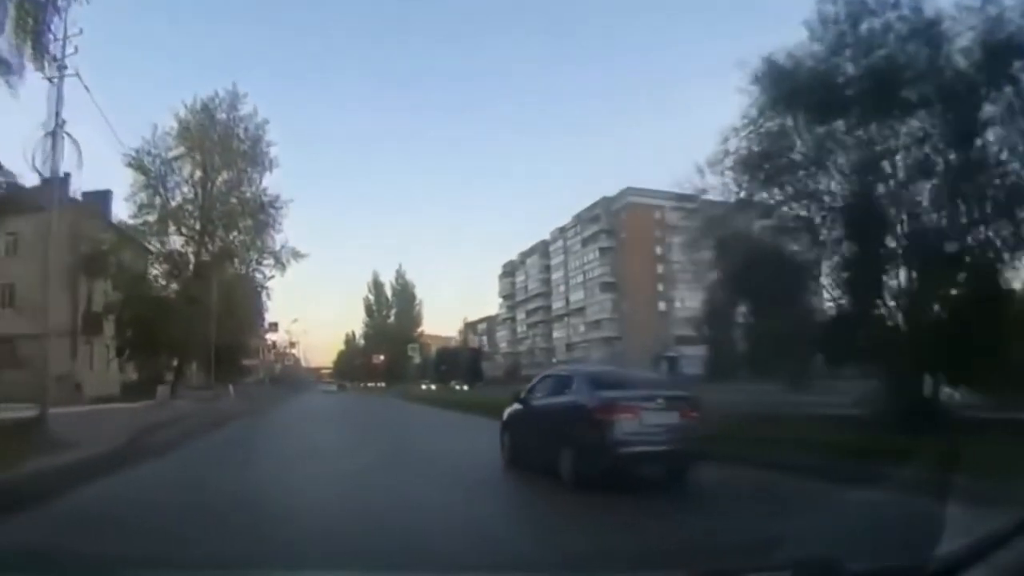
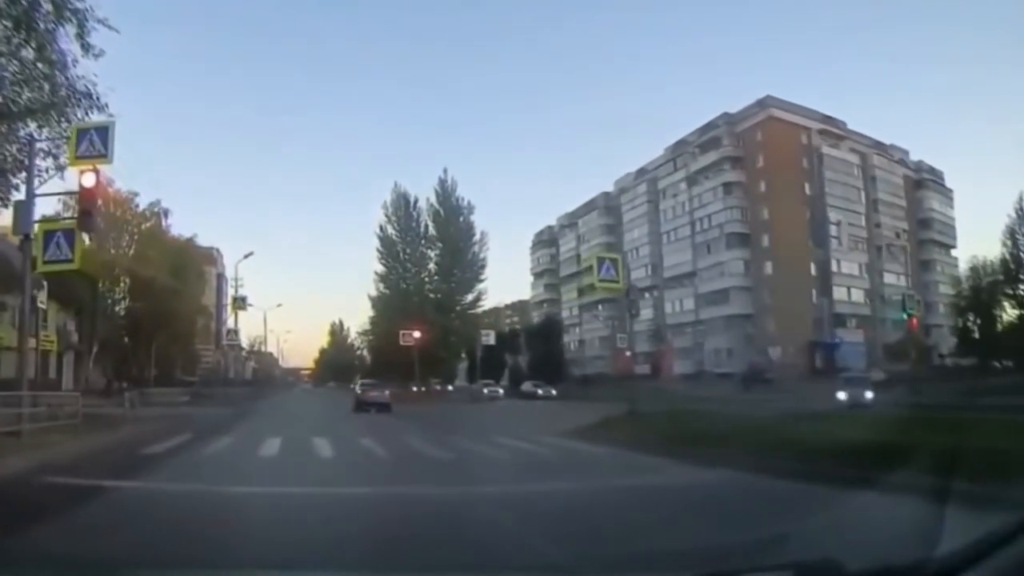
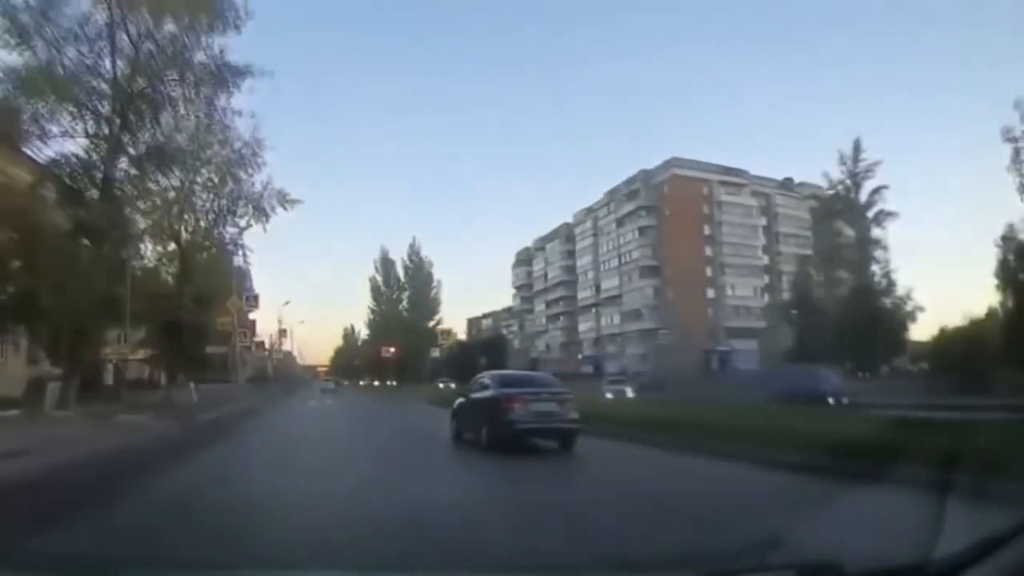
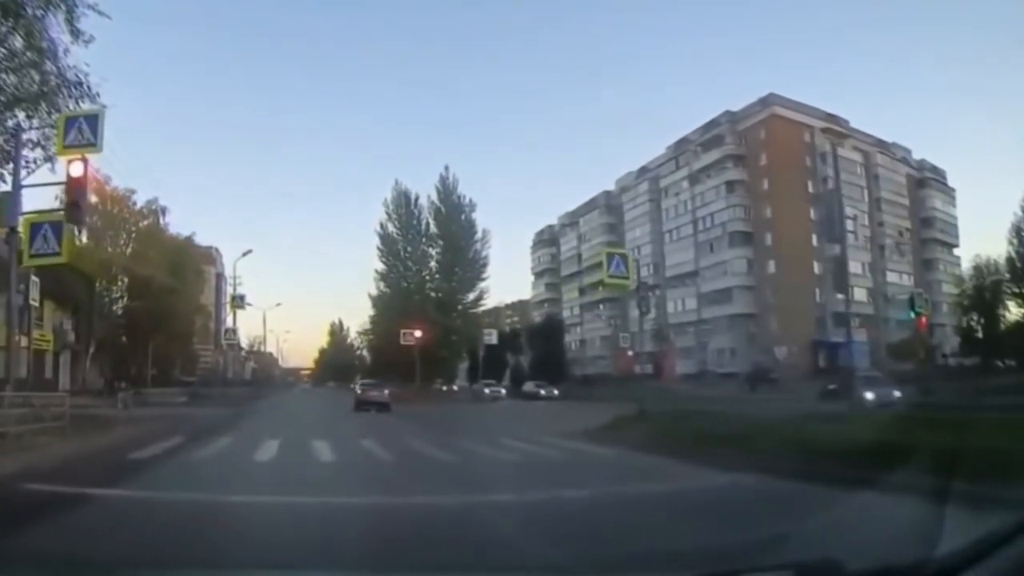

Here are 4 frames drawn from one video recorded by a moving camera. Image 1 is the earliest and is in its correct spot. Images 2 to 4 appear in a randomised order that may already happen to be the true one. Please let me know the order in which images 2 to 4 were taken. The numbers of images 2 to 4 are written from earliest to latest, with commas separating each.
3, 2, 4
